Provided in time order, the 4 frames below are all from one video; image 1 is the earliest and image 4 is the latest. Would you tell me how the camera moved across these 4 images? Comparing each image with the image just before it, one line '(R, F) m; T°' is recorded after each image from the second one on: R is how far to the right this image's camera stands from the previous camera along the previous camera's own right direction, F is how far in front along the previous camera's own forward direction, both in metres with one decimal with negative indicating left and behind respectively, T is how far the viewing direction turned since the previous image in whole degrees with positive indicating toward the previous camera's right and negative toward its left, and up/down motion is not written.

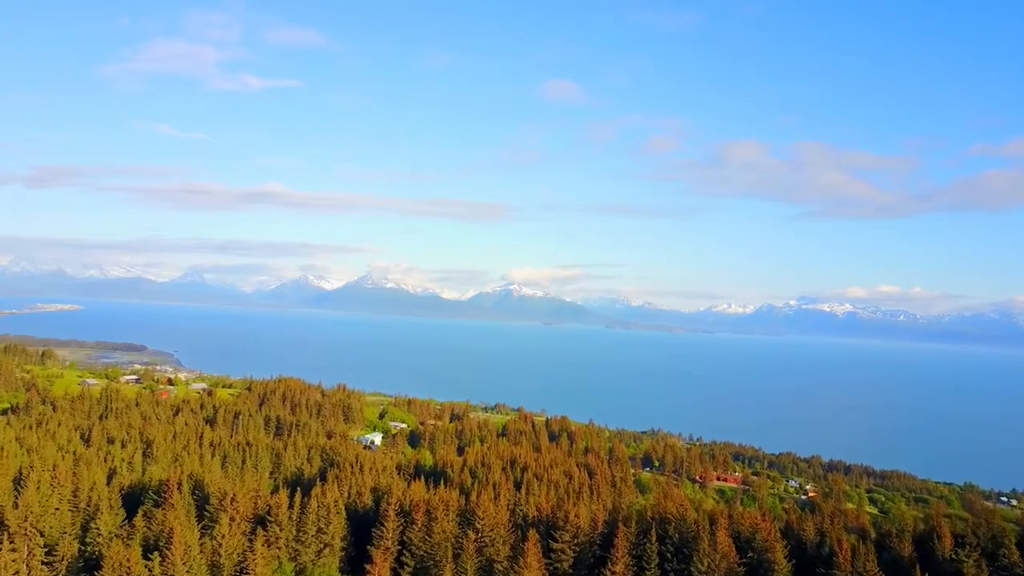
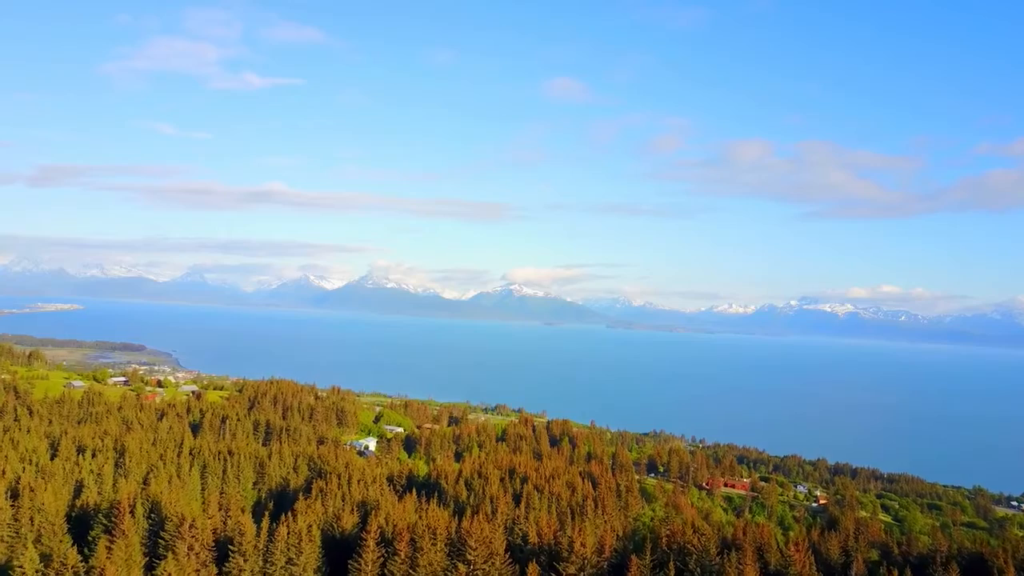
(+0.1, +2.9) m; 0°
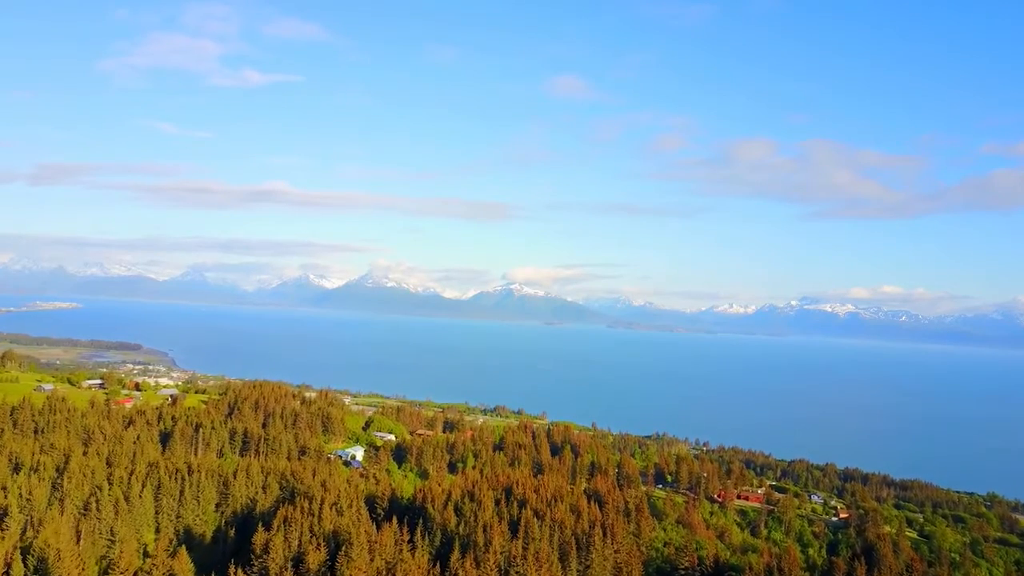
(+0.2, +5.1) m; 0°
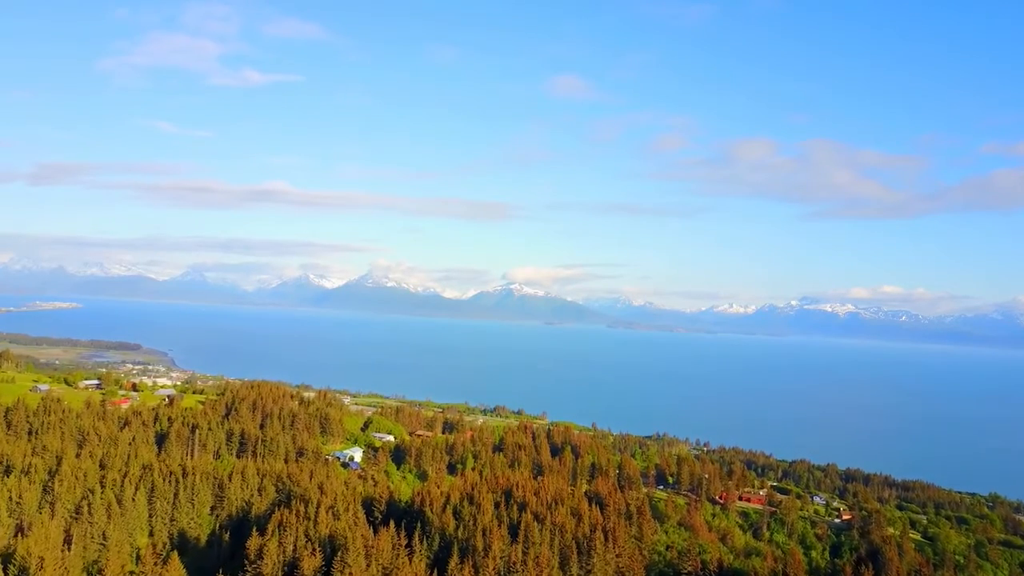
(0.0, +0.6) m; 0°
